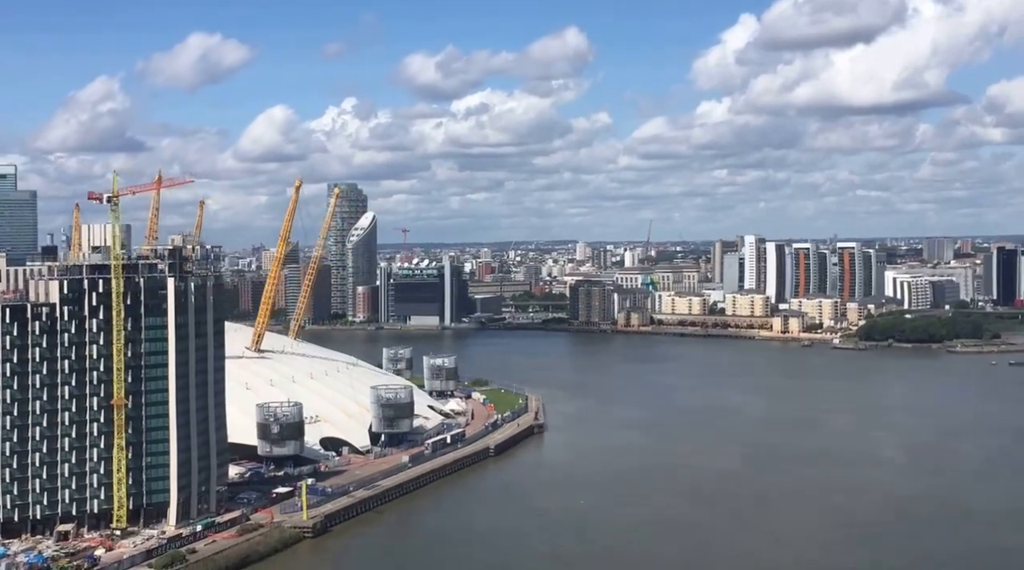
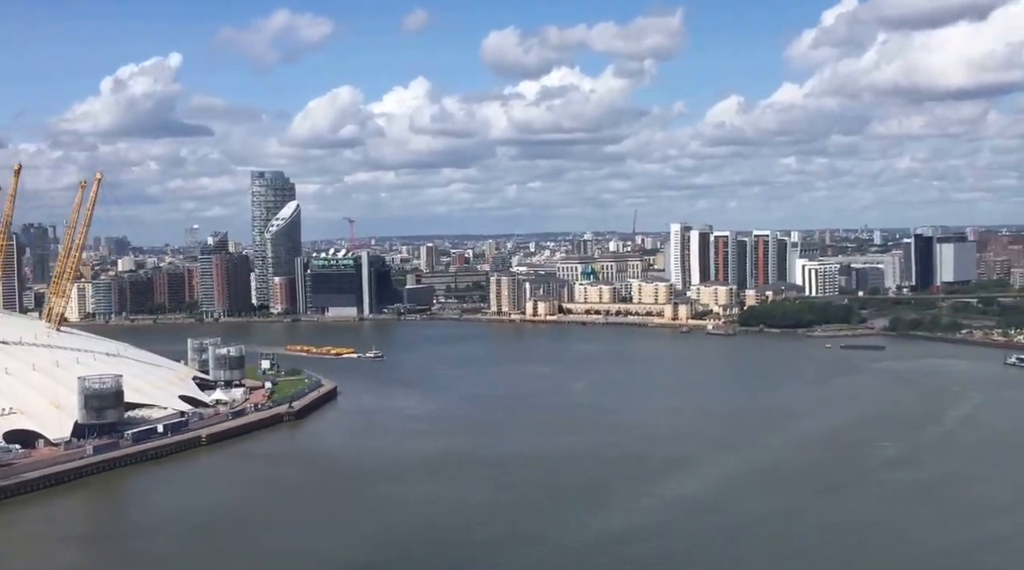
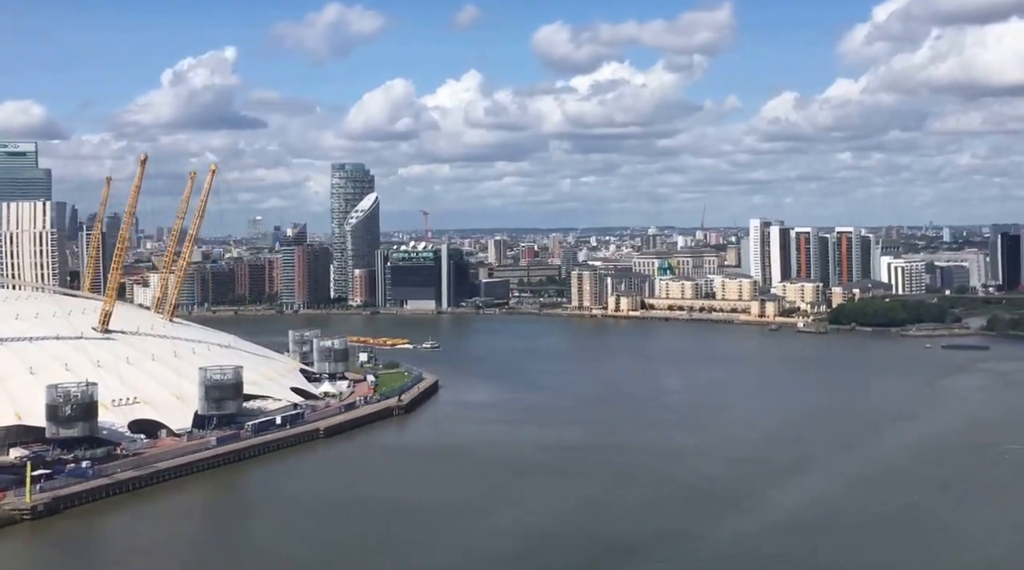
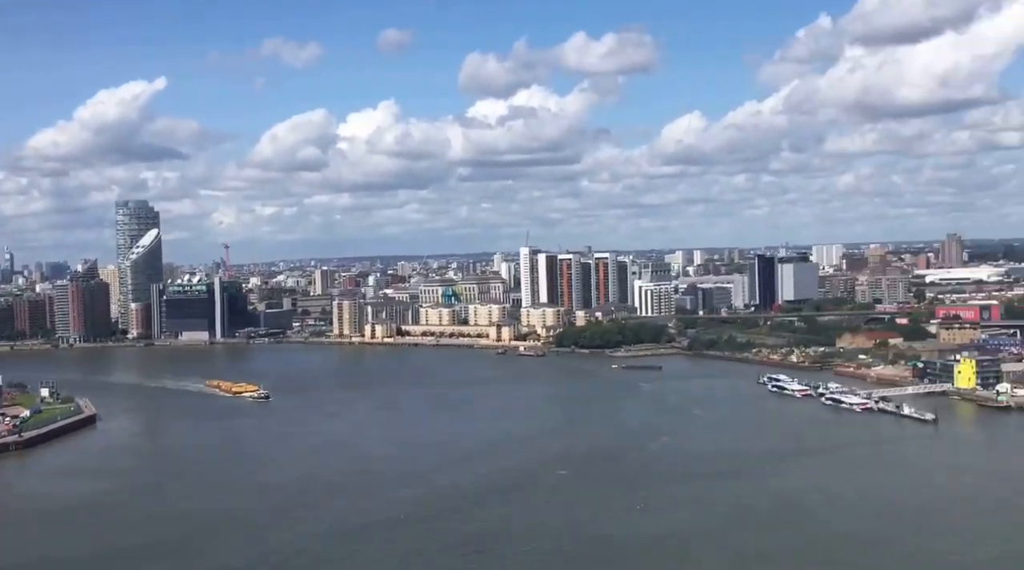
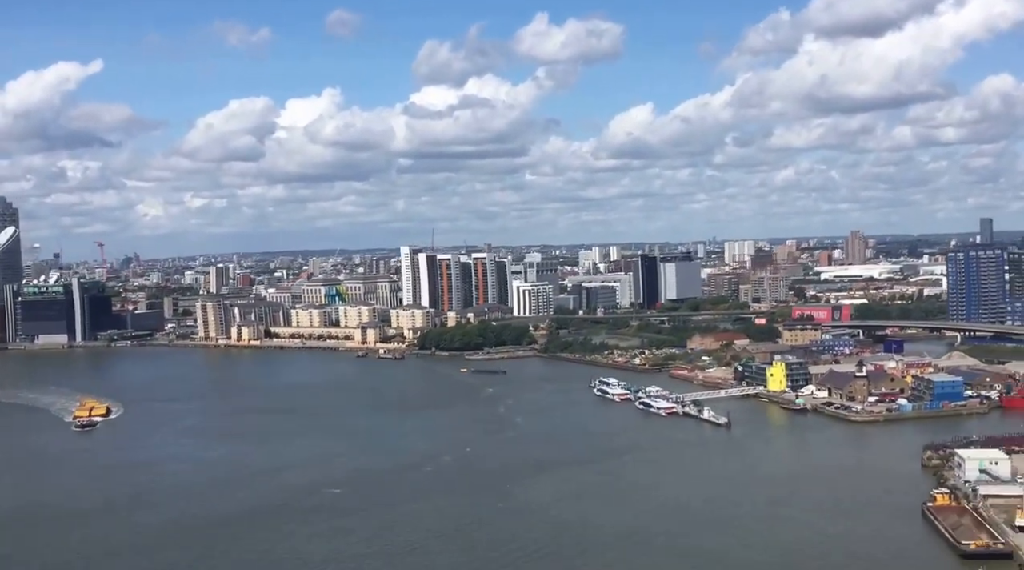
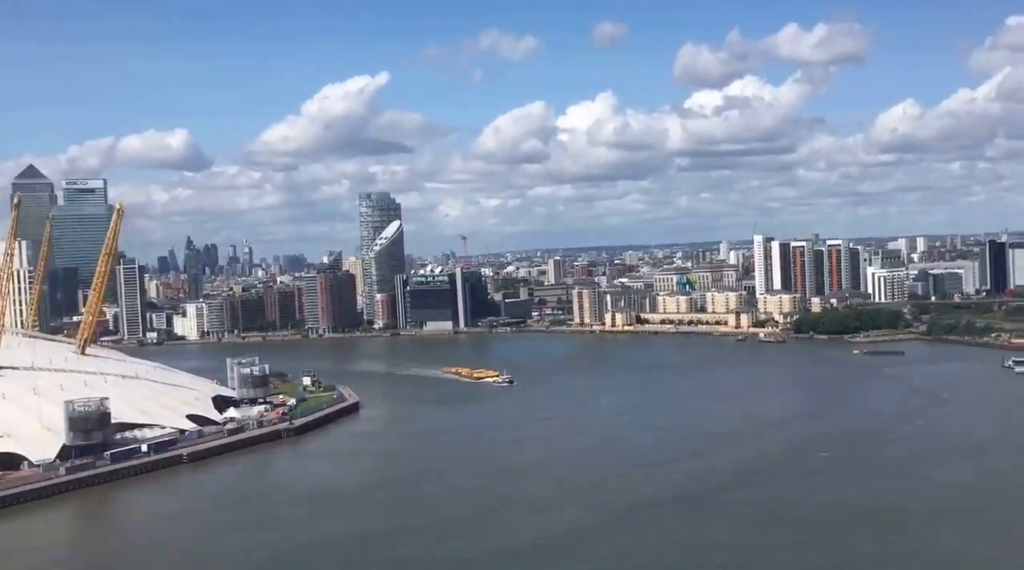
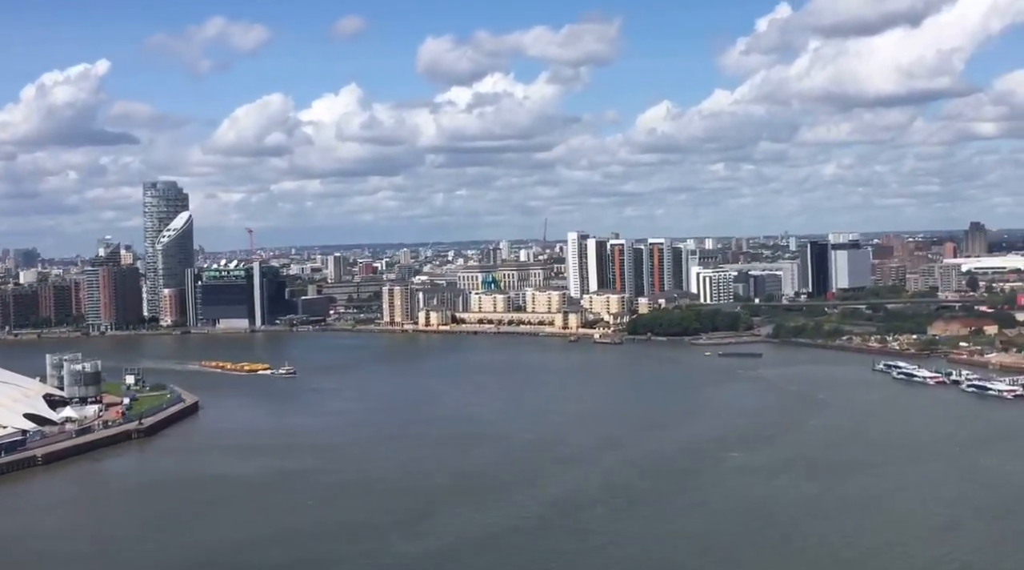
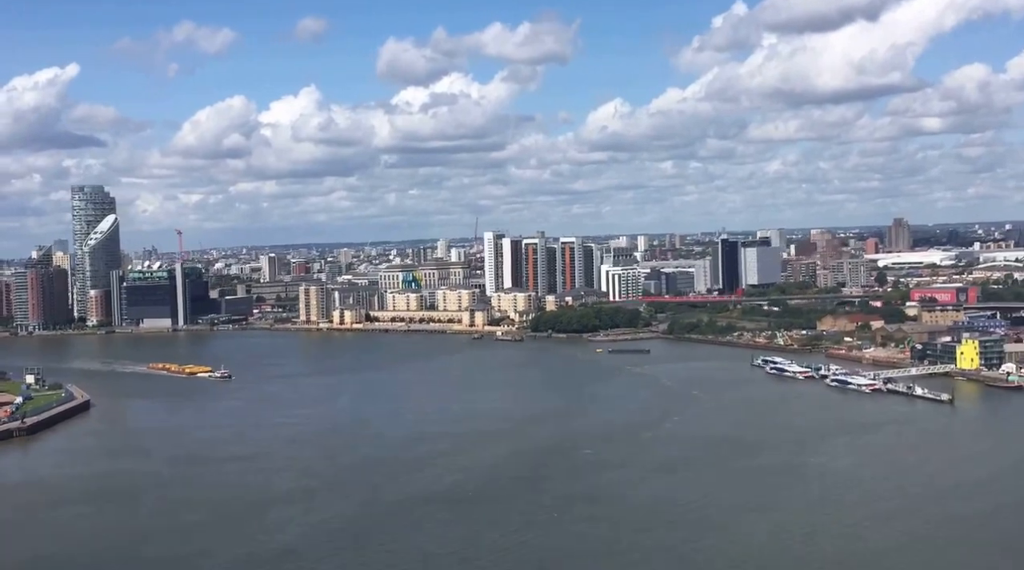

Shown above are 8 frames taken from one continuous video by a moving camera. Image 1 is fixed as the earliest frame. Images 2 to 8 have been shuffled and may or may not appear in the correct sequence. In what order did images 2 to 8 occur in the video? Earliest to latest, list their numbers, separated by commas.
3, 2, 7, 8, 6, 4, 5
